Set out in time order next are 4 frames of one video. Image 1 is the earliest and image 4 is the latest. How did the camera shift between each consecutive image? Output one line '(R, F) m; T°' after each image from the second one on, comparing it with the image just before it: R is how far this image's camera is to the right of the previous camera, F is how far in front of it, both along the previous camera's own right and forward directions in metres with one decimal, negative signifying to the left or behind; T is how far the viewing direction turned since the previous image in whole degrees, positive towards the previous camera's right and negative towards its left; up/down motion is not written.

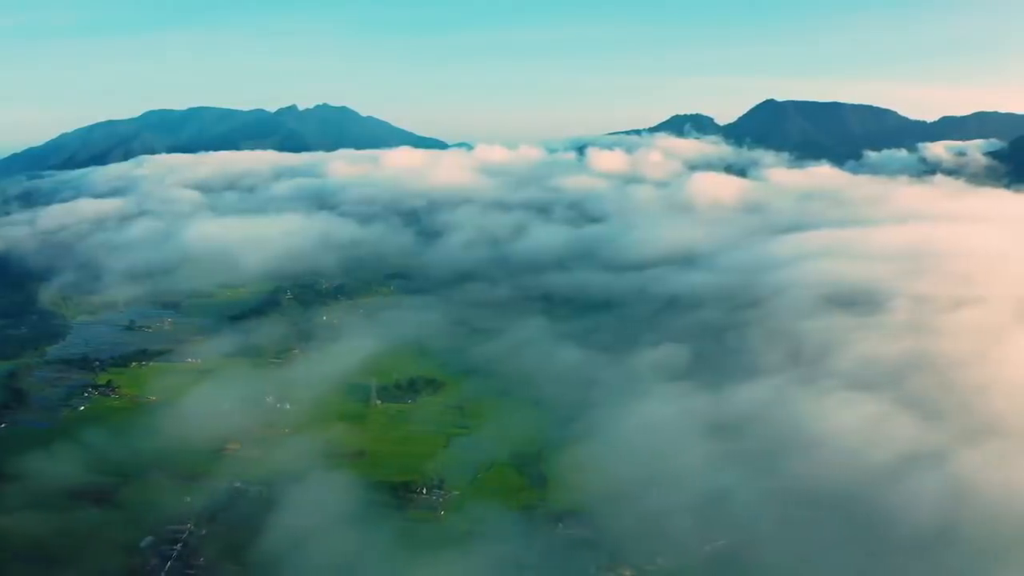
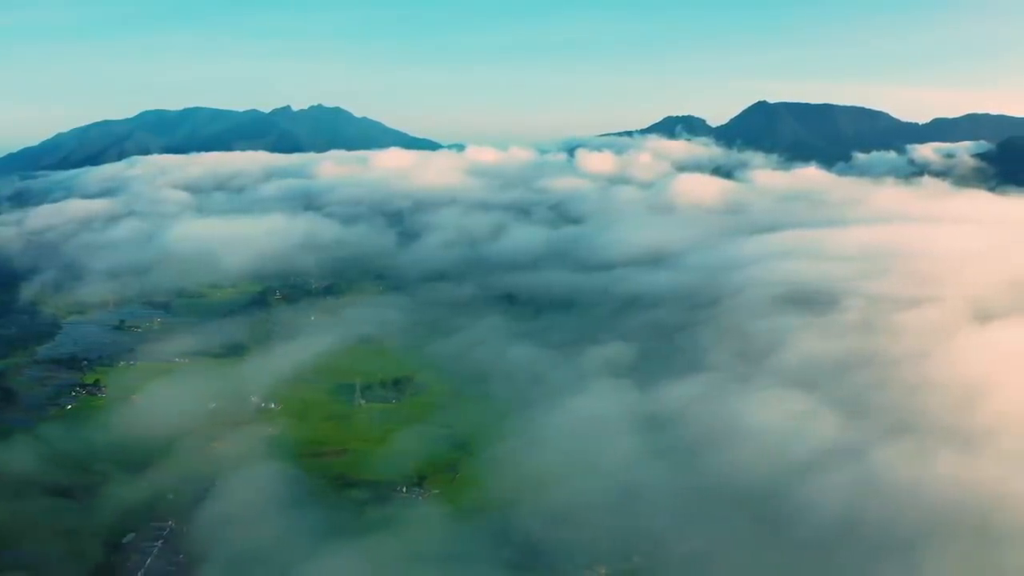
(+3.5, -1.8) m; 0°
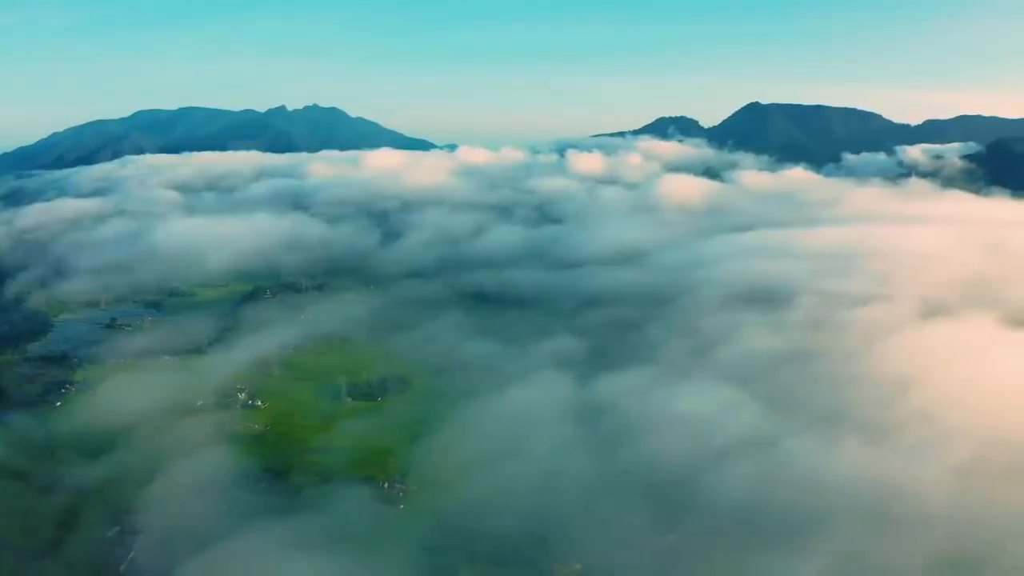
(+3.1, -2.1) m; 0°
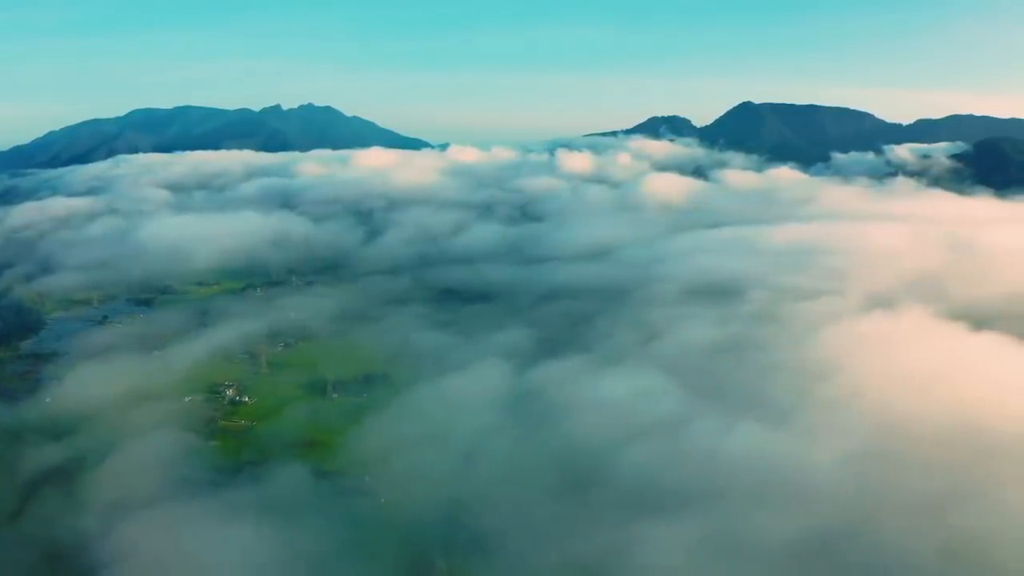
(+3.5, -2.7) m; 0°
